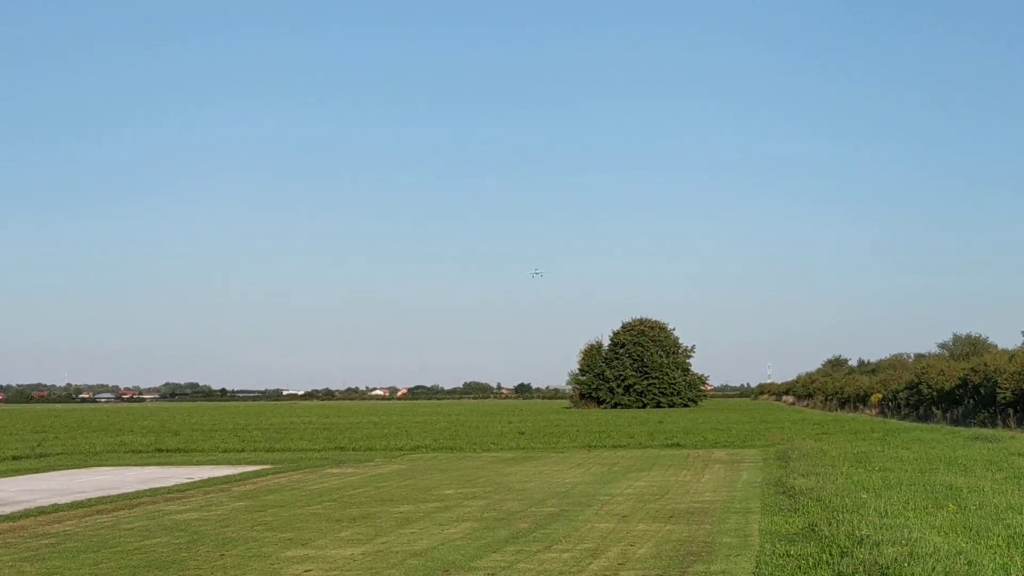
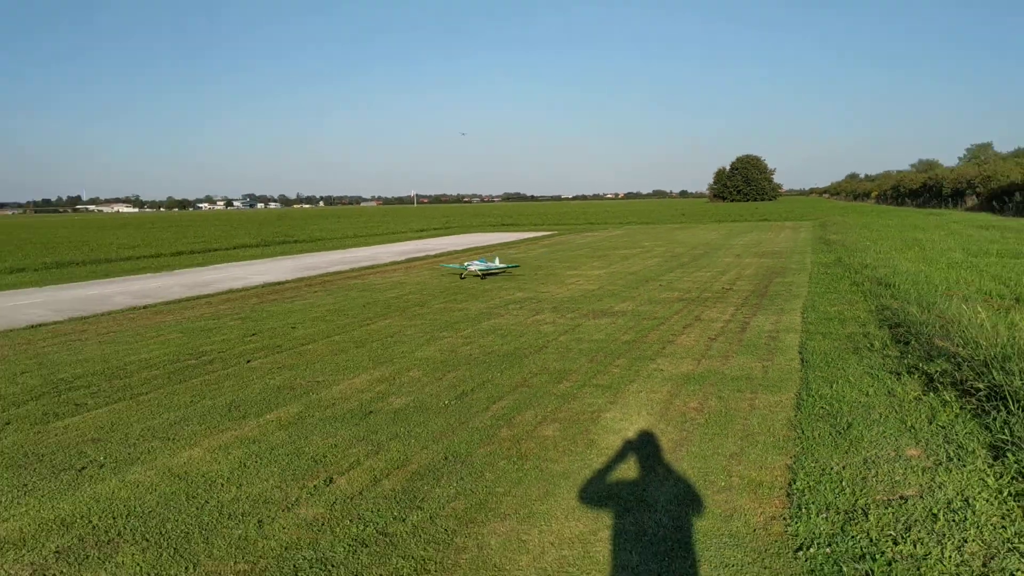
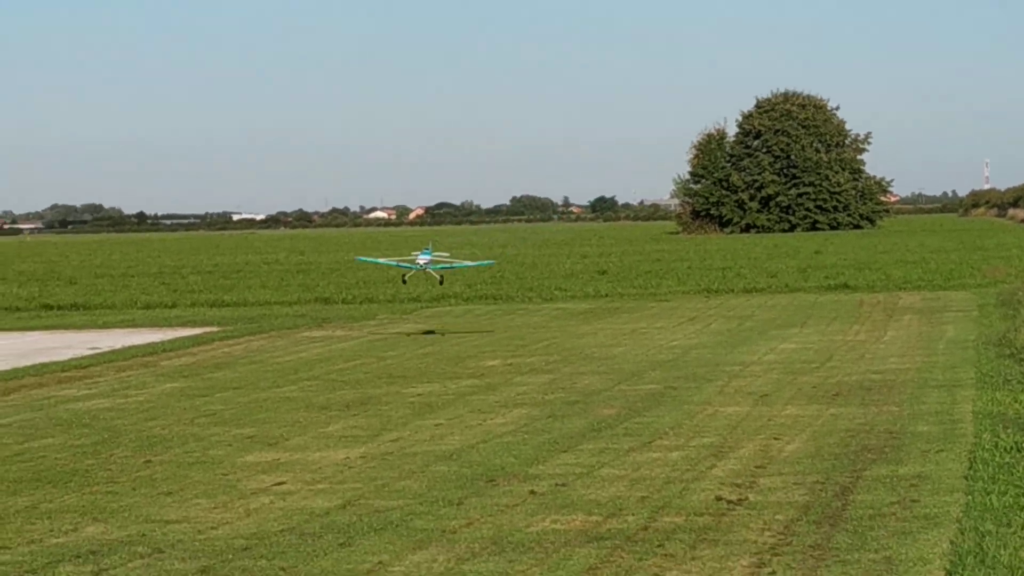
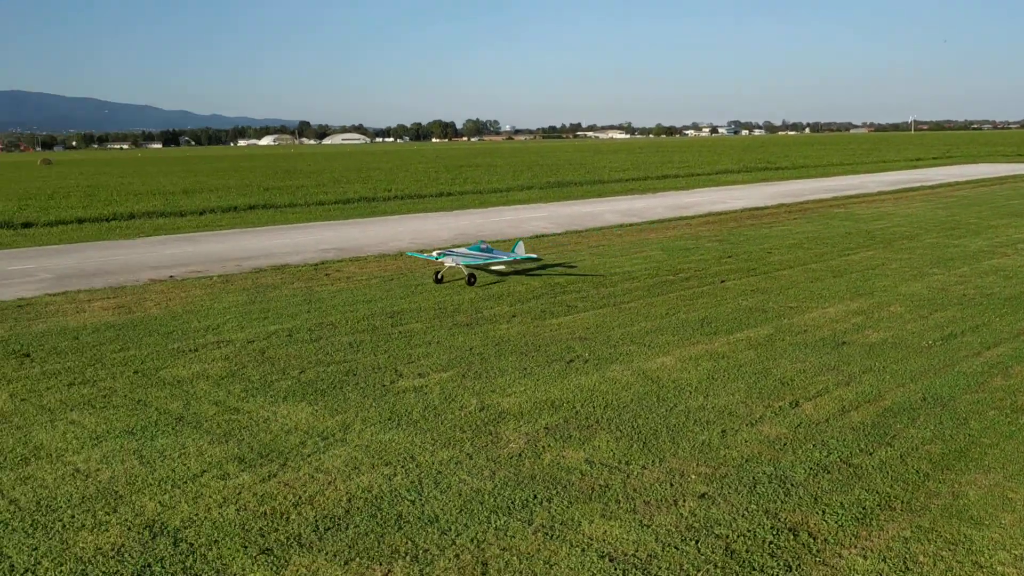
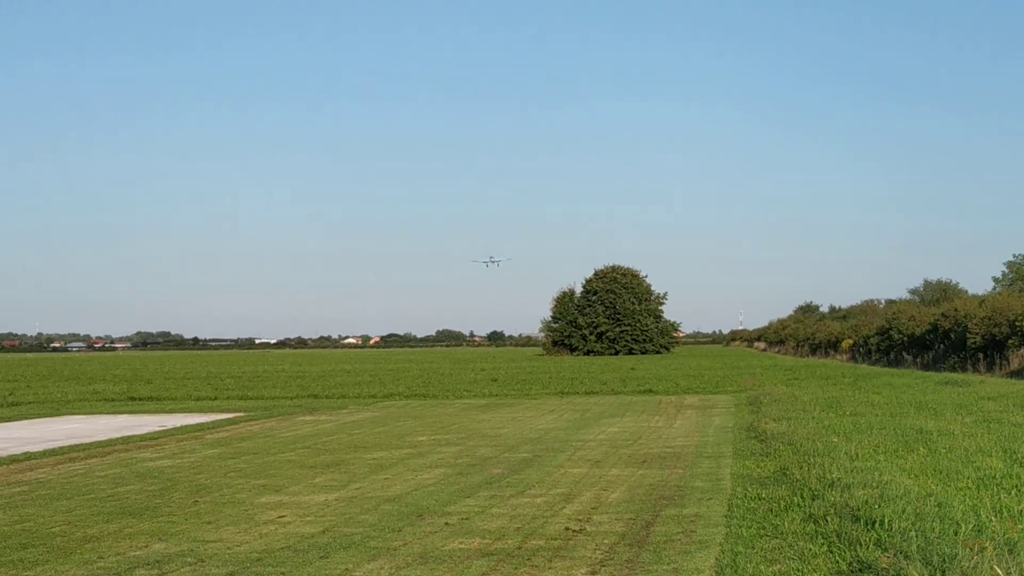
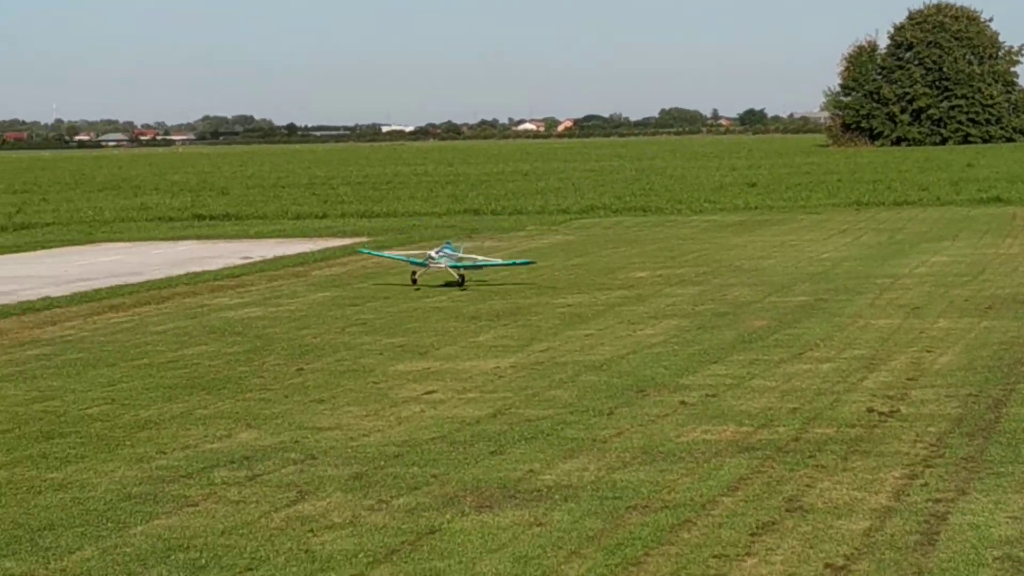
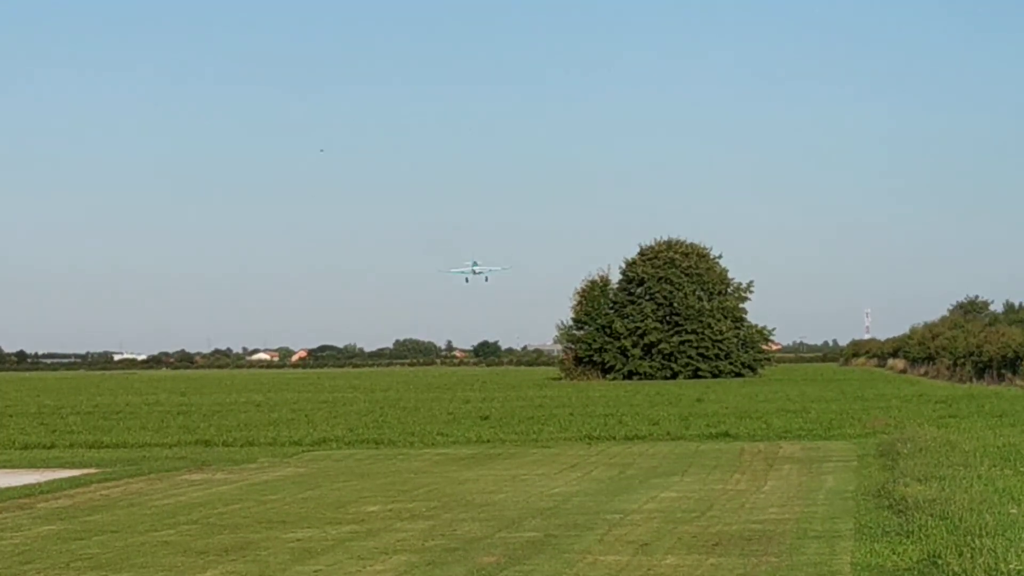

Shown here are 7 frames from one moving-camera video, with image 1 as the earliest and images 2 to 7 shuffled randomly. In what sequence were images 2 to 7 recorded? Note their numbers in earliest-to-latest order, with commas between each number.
5, 7, 3, 6, 2, 4
